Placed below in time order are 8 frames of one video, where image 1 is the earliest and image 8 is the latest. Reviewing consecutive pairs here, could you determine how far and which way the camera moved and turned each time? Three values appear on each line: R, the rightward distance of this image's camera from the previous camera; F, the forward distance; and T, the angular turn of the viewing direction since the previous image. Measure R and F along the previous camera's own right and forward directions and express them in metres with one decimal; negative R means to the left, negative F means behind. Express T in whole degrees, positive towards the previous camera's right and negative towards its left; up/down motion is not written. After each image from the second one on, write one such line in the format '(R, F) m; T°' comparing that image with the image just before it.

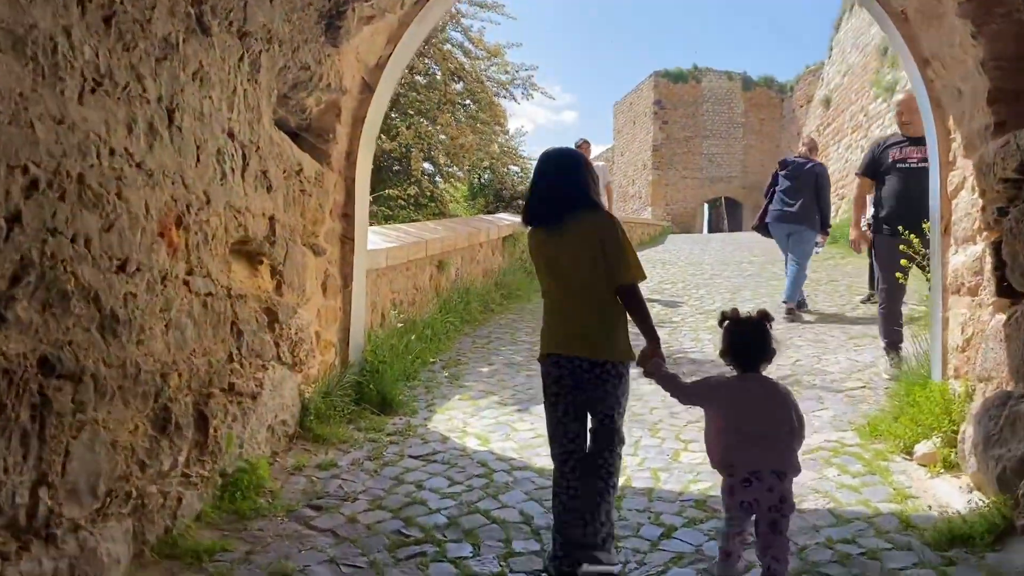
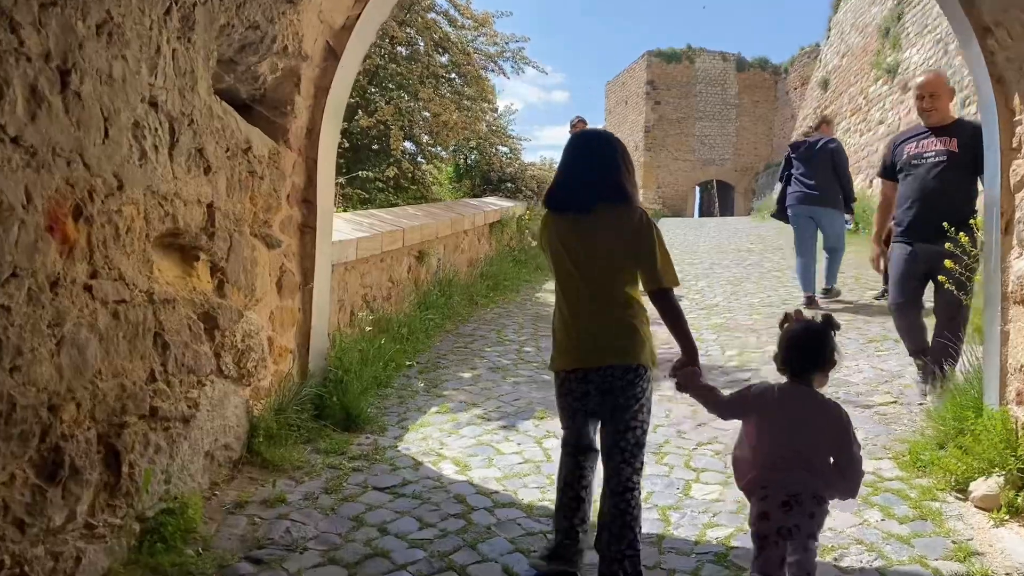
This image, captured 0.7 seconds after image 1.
(0.0, +0.6) m; +1°
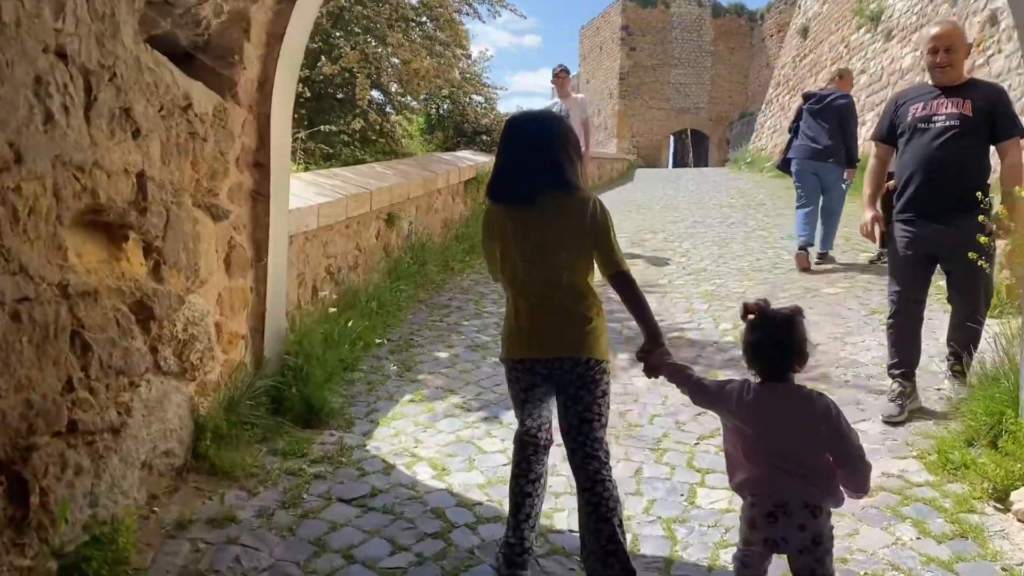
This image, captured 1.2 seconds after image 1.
(0.0, +0.4) m; +2°
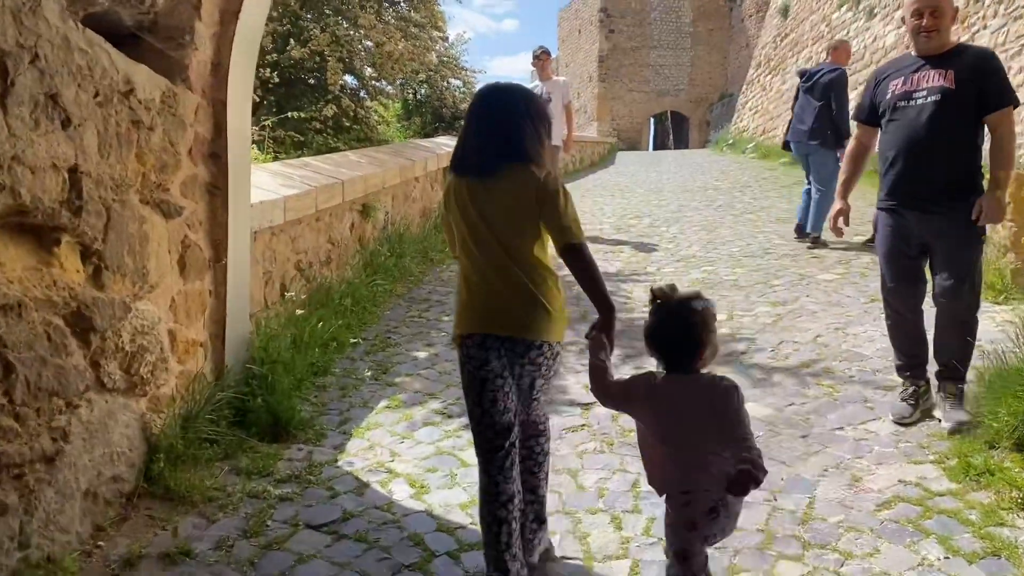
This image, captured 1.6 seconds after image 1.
(0.0, +0.3) m; +1°
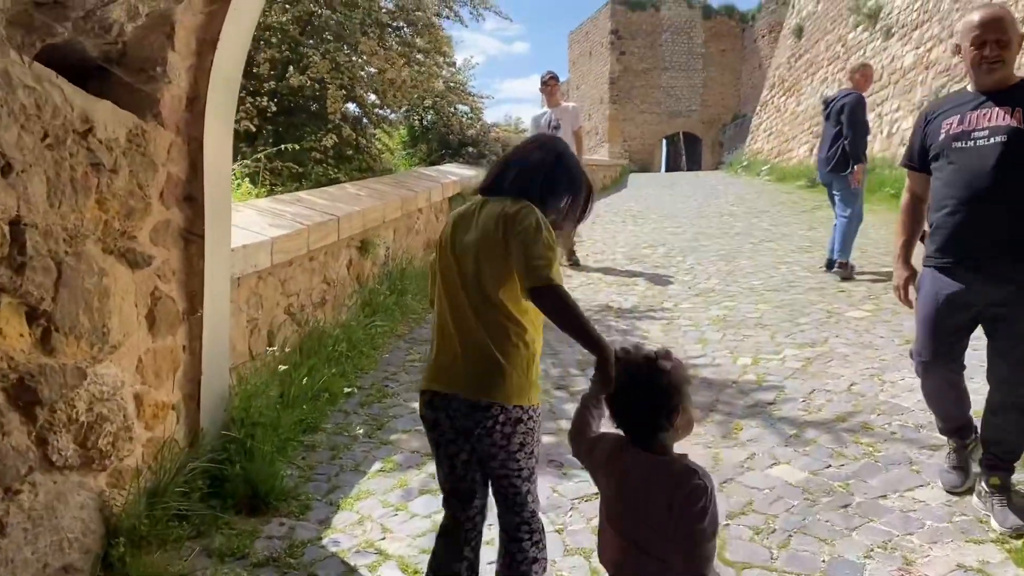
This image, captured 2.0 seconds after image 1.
(0.0, +0.3) m; -1°
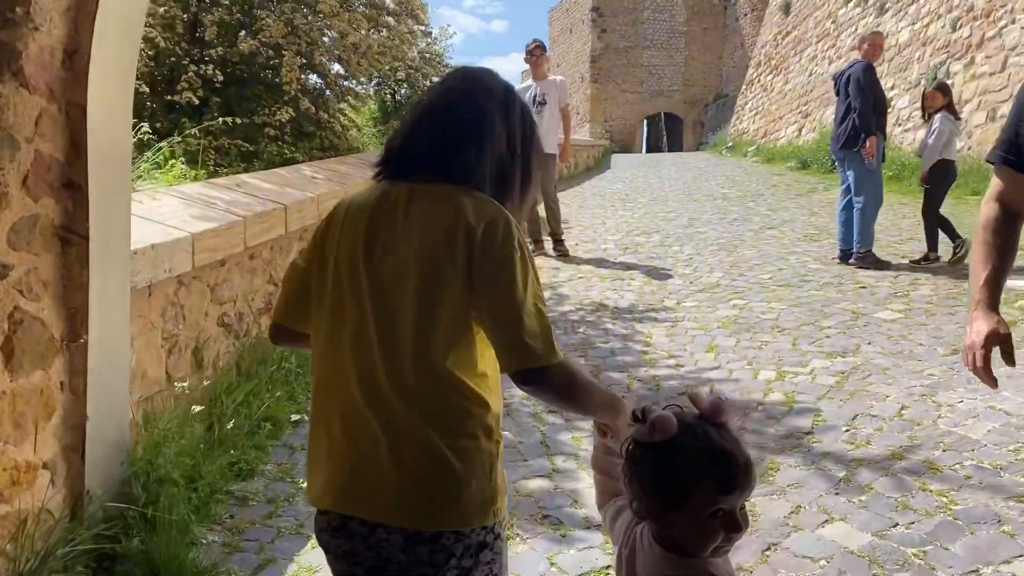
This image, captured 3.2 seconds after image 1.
(0.0, +0.7) m; +1°
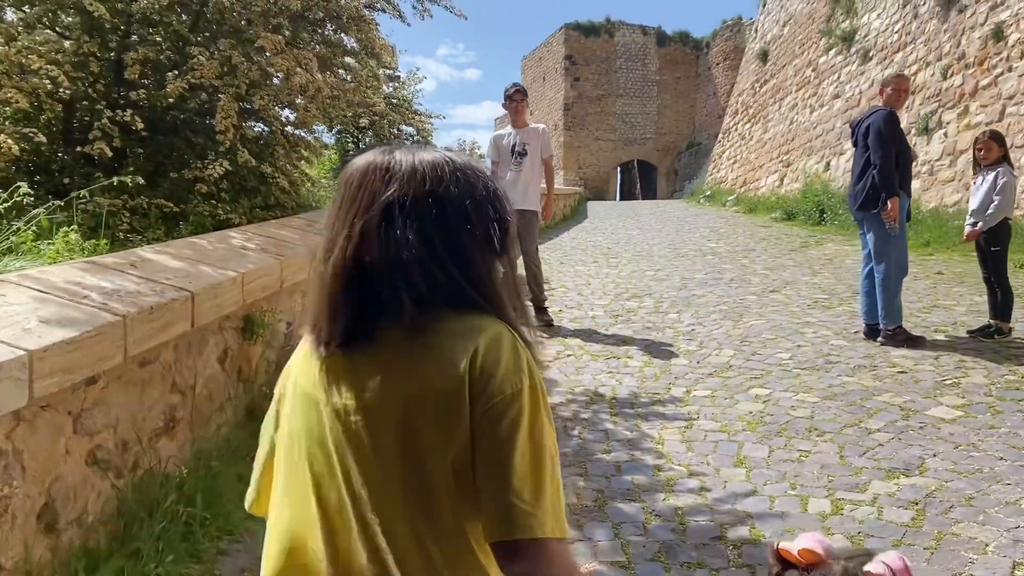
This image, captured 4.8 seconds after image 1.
(0.0, +0.8) m; +2°
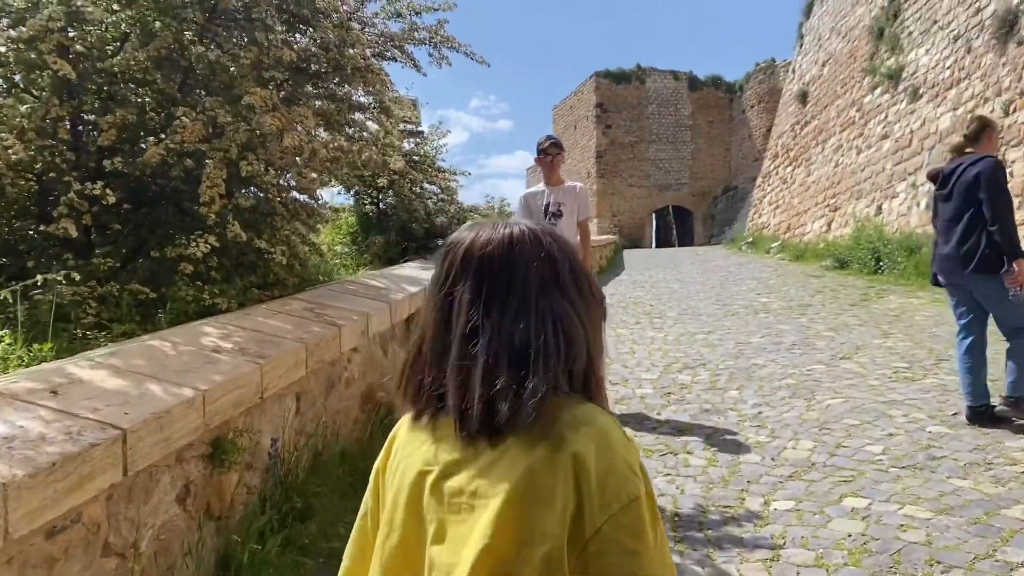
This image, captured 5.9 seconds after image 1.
(0.0, +0.7) m; -2°
